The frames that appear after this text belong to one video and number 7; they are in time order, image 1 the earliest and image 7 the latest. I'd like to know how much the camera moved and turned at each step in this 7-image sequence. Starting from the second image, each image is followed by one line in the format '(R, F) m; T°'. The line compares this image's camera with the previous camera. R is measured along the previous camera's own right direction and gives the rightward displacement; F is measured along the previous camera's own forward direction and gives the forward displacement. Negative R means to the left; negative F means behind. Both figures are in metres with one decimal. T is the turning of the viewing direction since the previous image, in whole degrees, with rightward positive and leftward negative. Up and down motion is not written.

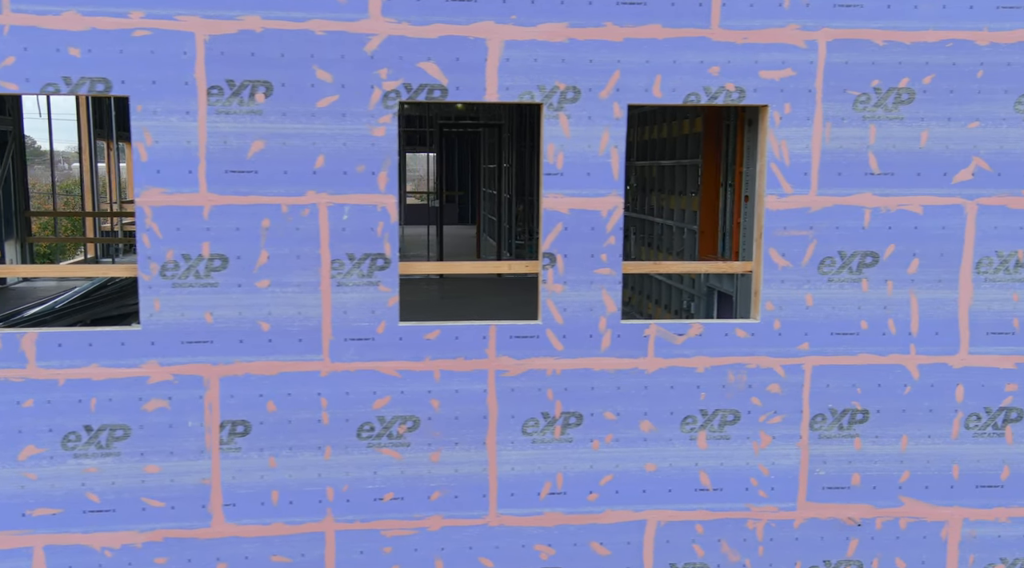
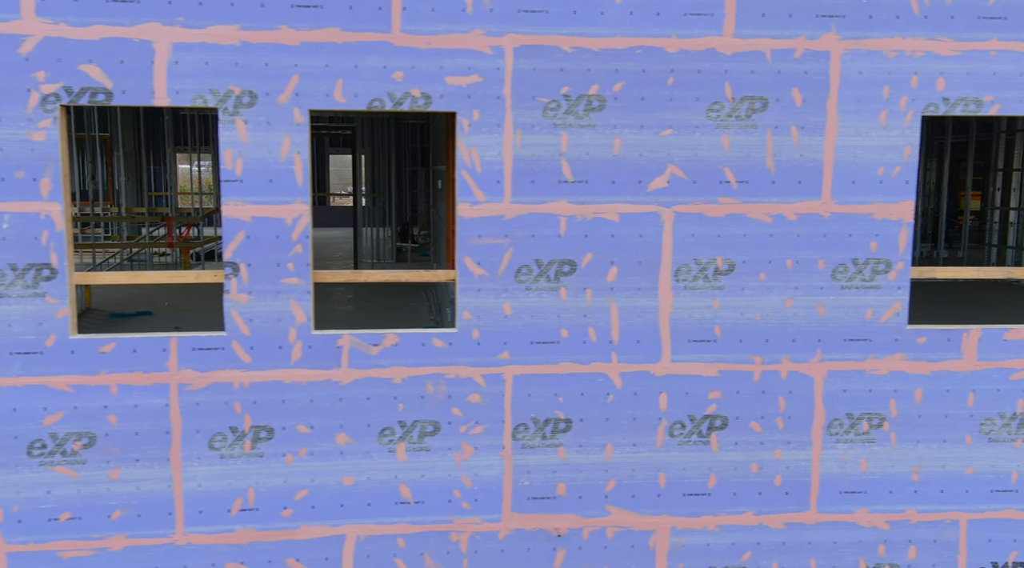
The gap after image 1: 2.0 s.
(+1.2, +0.1) m; +3°
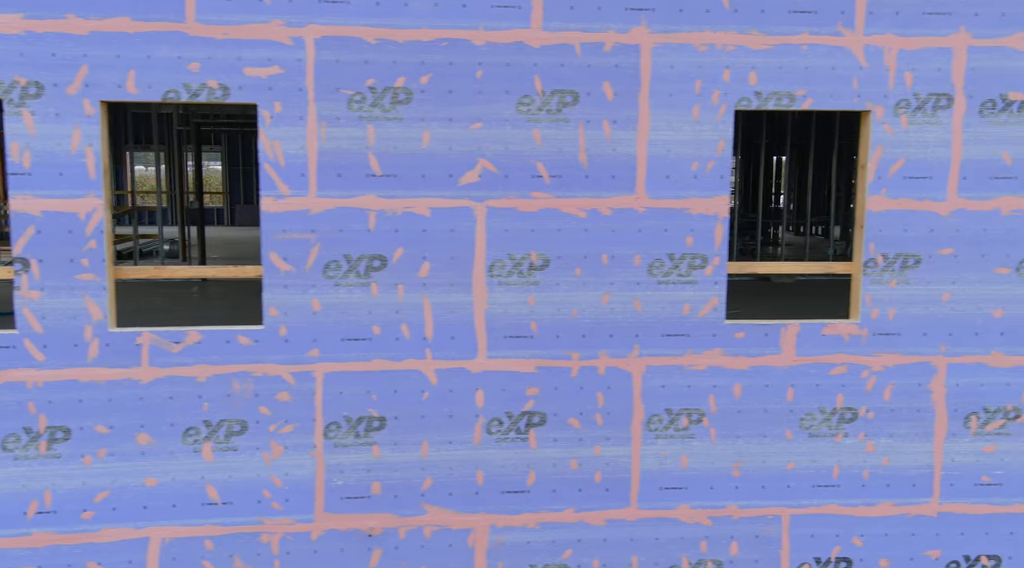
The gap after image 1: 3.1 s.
(+0.8, 0.0) m; +2°
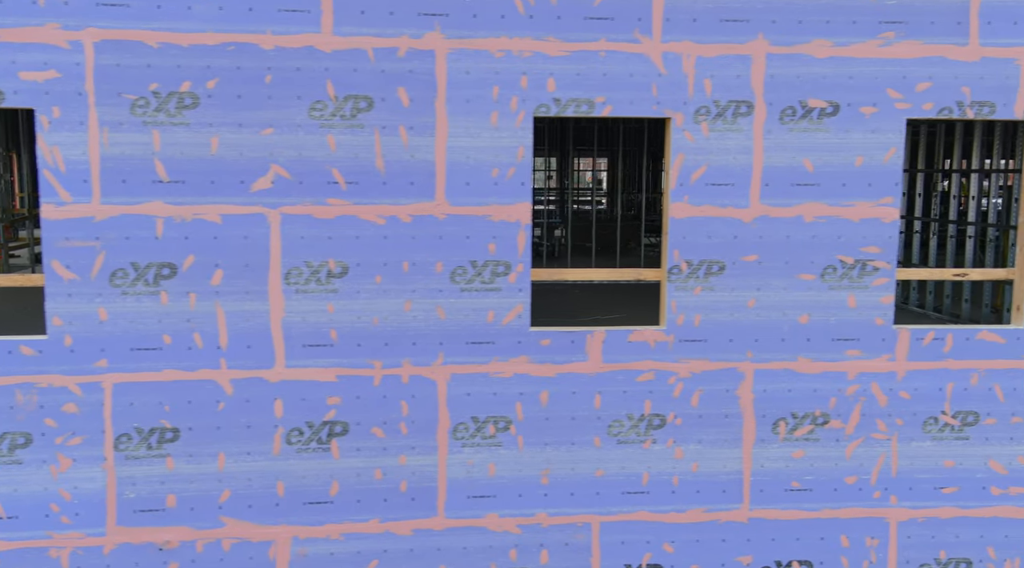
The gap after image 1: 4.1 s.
(+0.8, 0.0) m; +2°
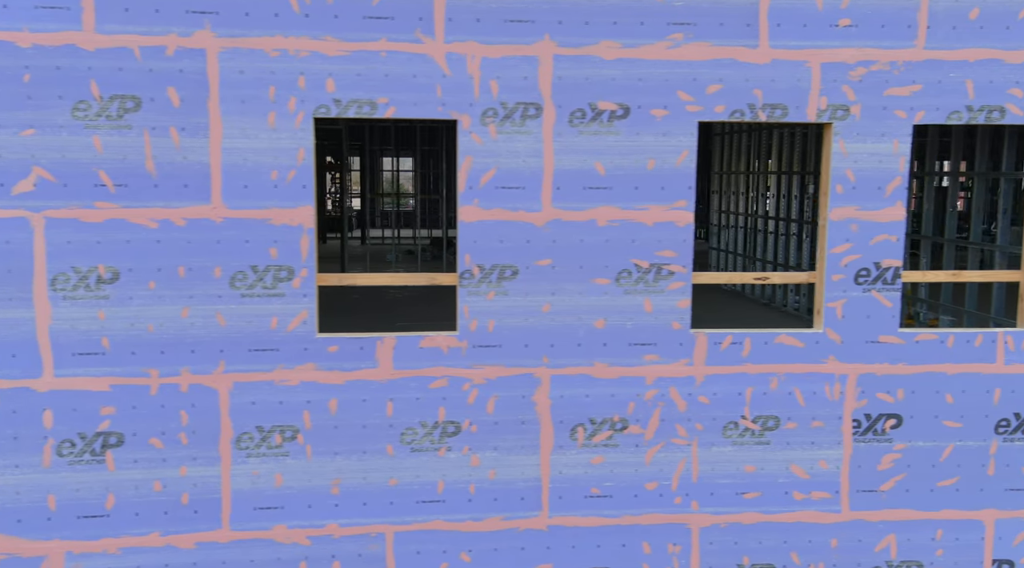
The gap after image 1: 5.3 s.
(+0.9, +0.1) m; +2°
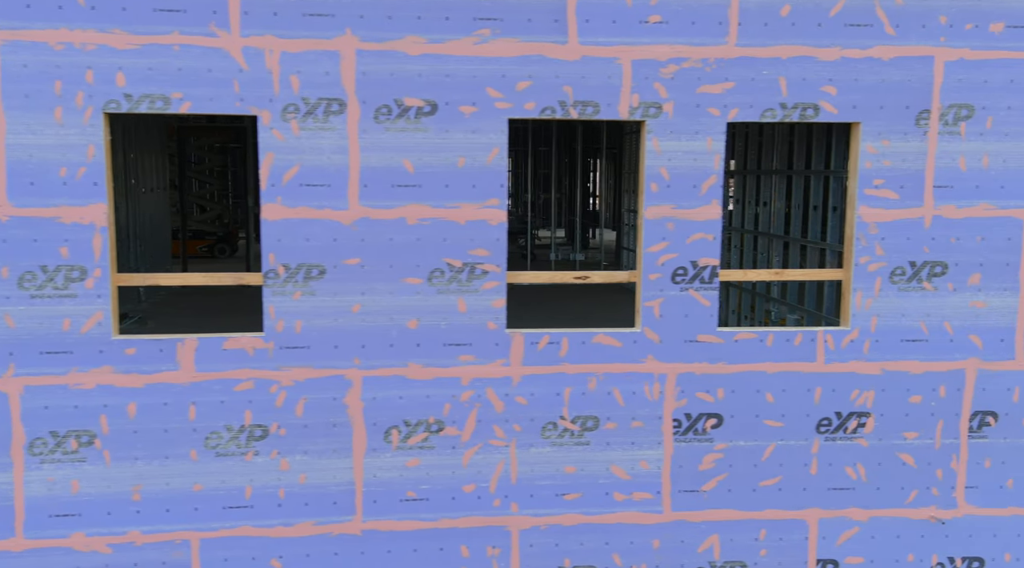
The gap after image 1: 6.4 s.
(+0.8, +0.1) m; +2°
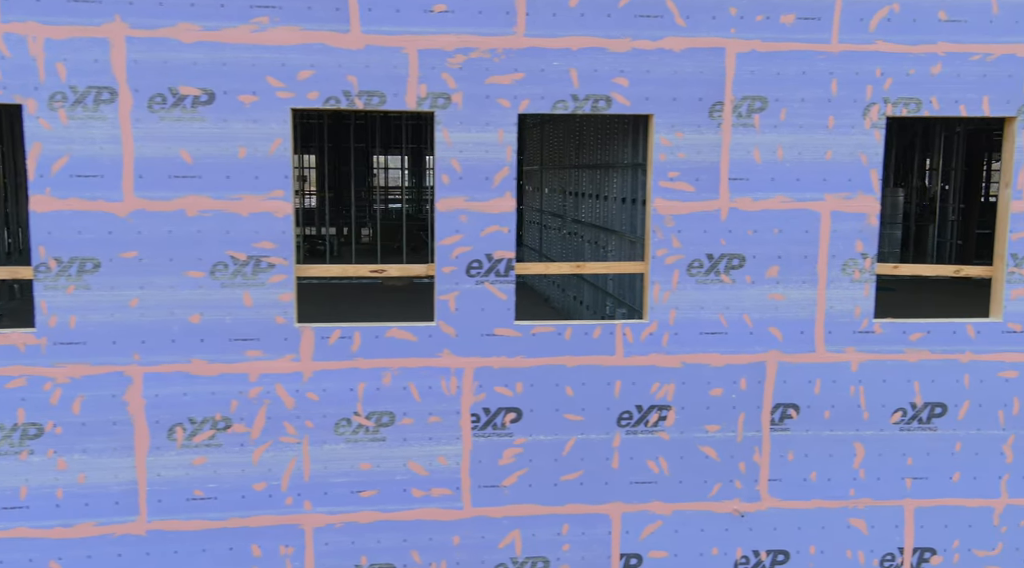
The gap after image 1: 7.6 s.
(+0.9, 0.0) m; +2°
